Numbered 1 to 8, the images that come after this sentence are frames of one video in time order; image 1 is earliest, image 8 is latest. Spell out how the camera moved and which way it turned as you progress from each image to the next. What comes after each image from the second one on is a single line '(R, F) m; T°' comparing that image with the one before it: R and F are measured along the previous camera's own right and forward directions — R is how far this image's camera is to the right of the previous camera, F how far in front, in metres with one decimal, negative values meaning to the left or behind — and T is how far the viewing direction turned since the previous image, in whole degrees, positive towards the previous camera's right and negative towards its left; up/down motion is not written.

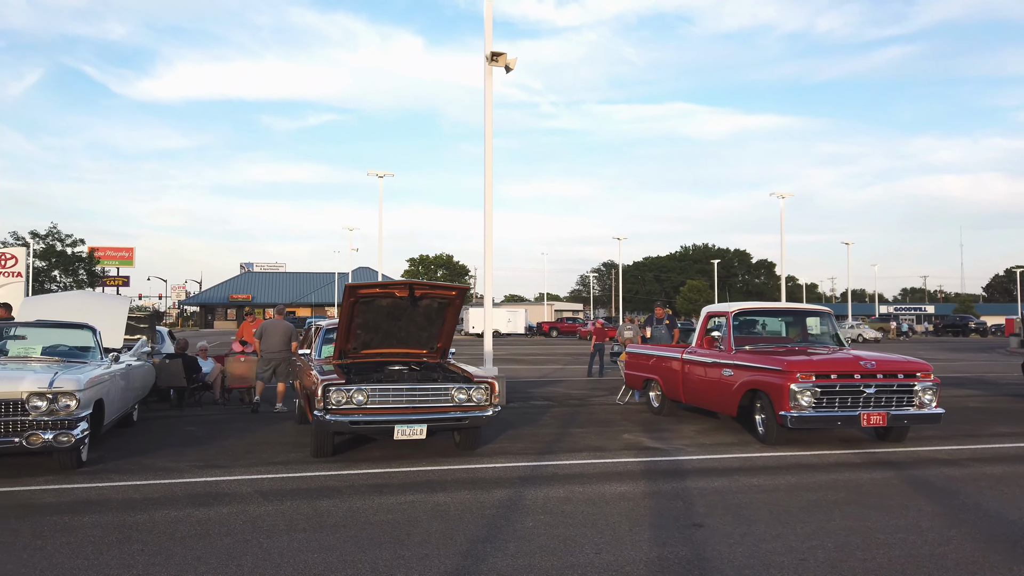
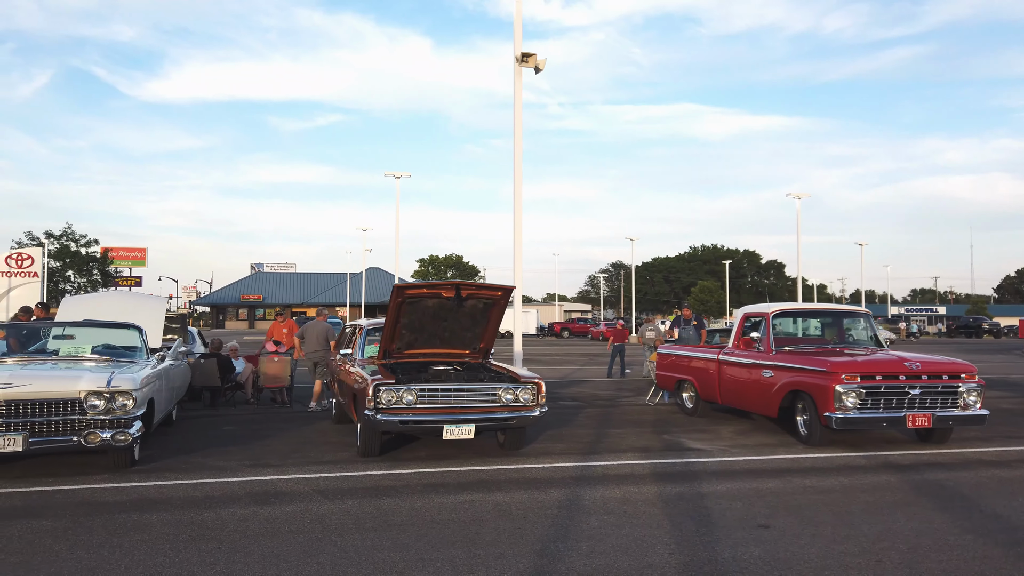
(-0.4, 0.0) m; -1°
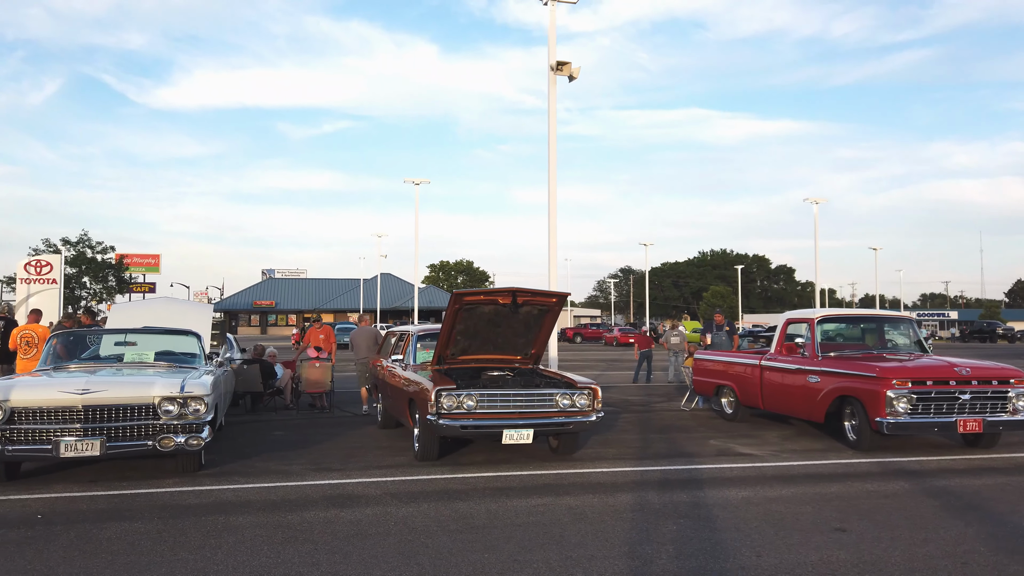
(-0.5, -0.1) m; -1°
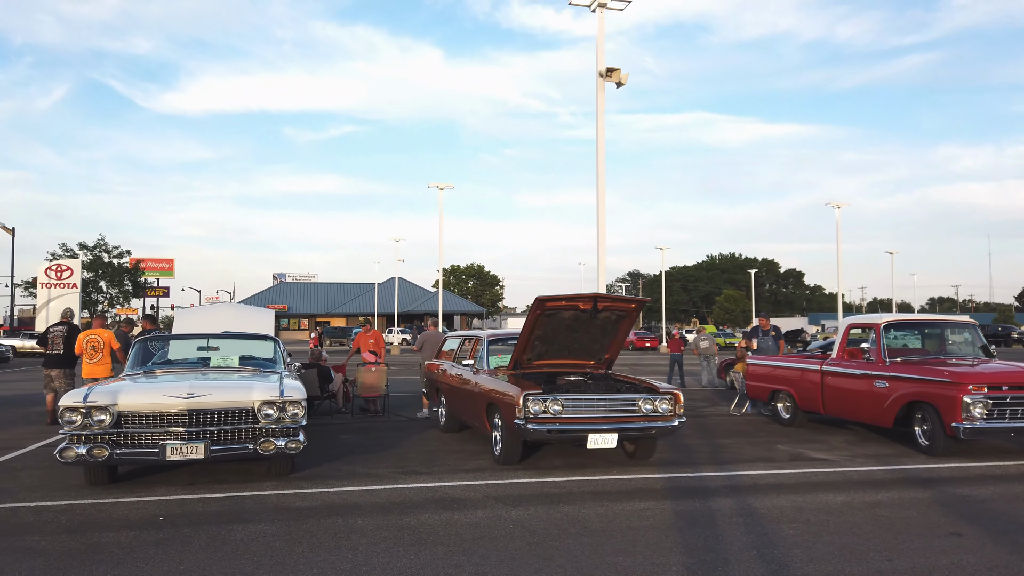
(-0.8, -0.1) m; -1°
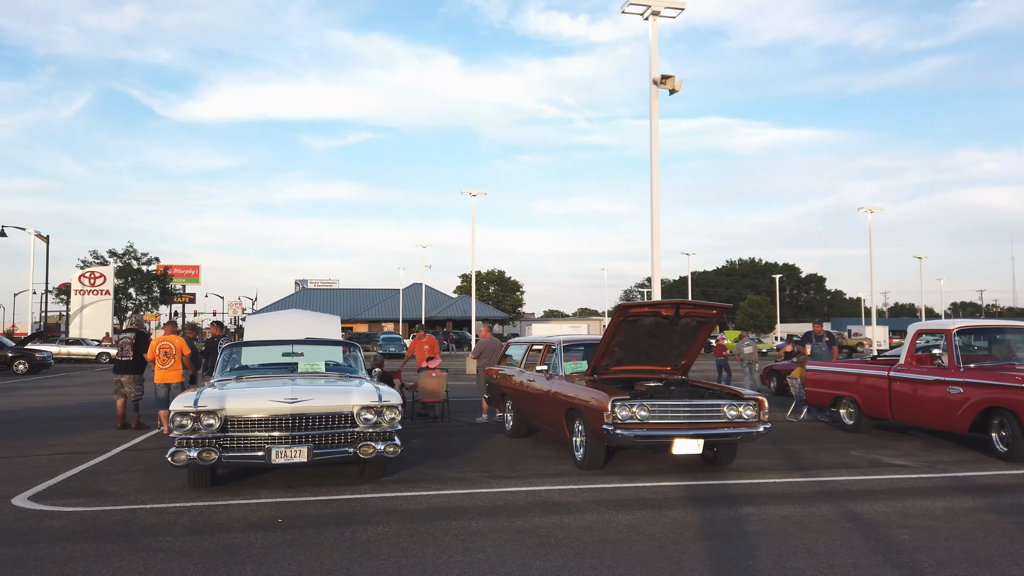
(-0.7, -0.1) m; -1°
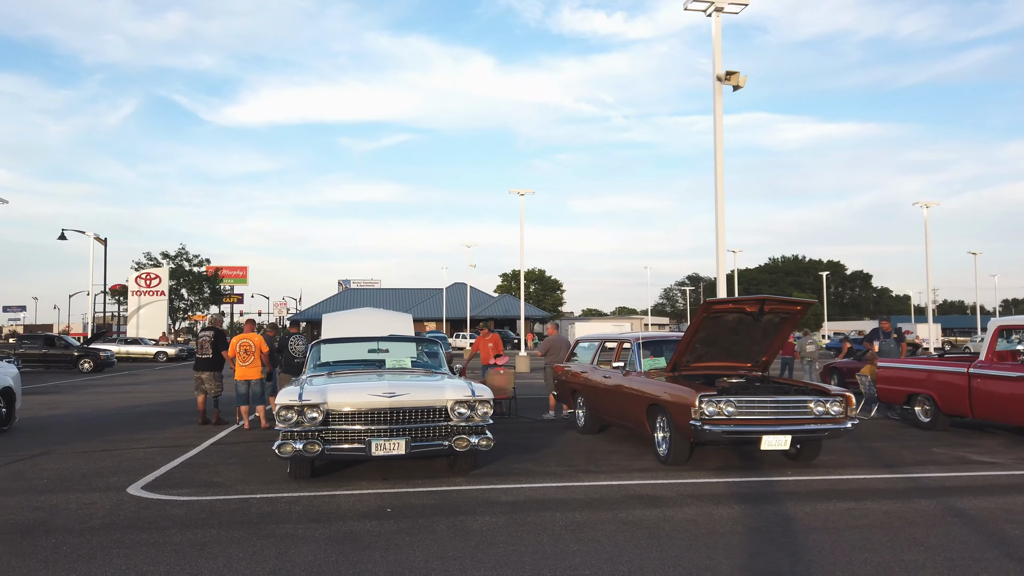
(-0.5, -0.1) m; -3°
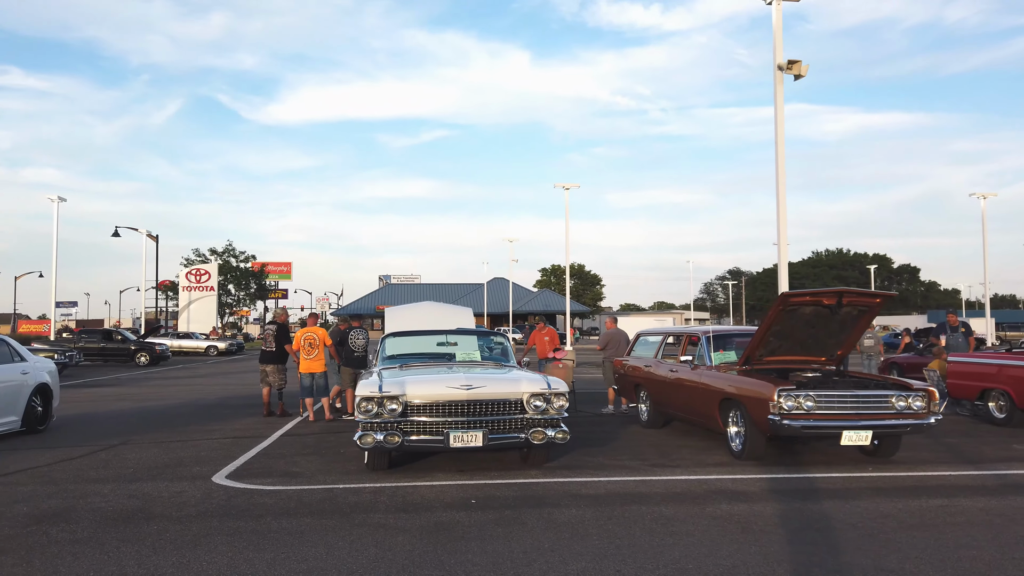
(-0.4, 0.0) m; -3°
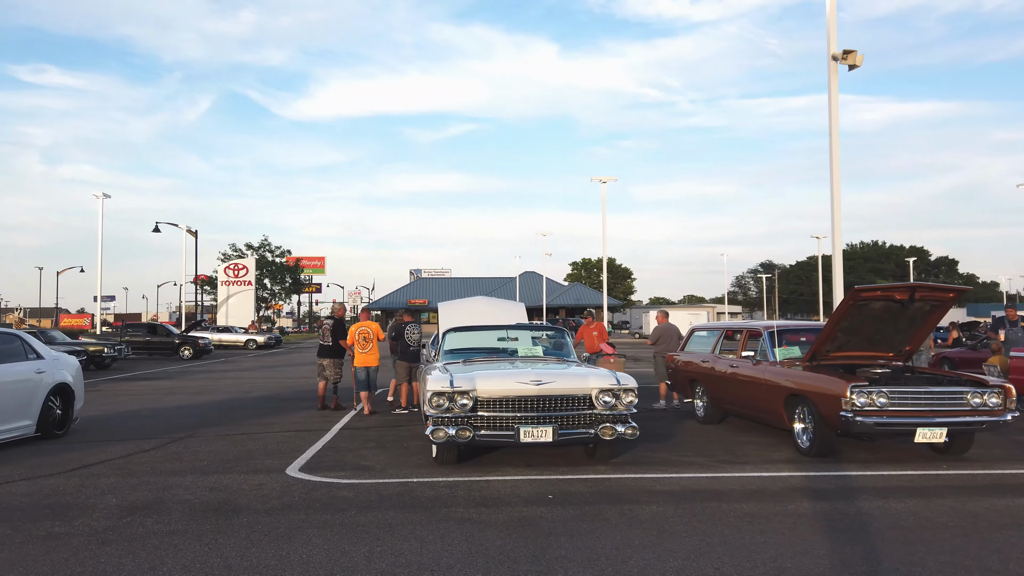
(-0.4, 0.0) m; -2°
